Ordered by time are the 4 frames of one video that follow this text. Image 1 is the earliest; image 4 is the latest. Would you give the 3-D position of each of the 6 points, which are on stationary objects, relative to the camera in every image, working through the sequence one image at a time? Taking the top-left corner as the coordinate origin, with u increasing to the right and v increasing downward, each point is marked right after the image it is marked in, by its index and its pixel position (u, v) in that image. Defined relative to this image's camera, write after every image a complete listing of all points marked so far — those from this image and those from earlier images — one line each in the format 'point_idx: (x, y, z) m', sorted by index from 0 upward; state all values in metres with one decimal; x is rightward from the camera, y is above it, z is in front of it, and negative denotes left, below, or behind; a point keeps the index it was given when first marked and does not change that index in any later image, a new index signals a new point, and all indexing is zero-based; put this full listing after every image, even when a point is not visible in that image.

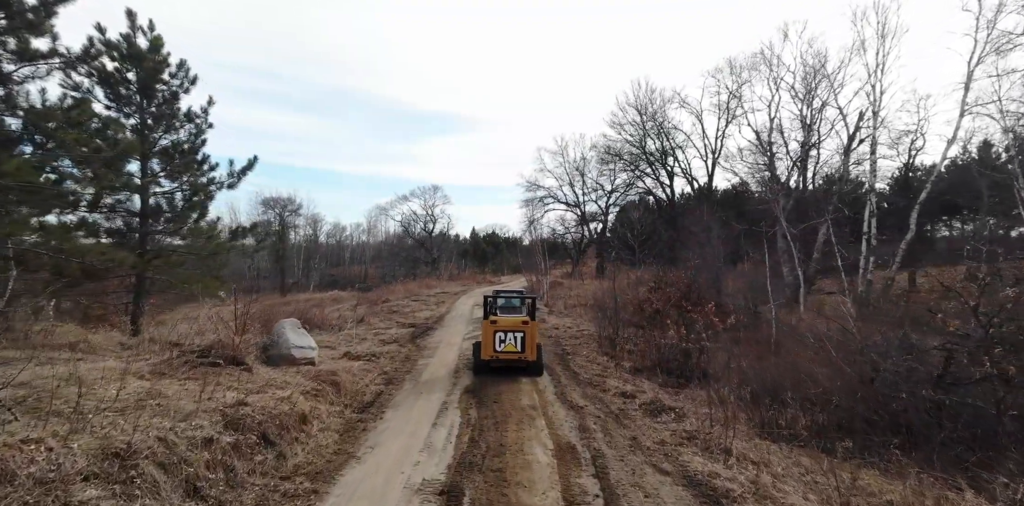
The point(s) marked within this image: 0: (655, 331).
0: (+3.5, -1.9, +14.8) m
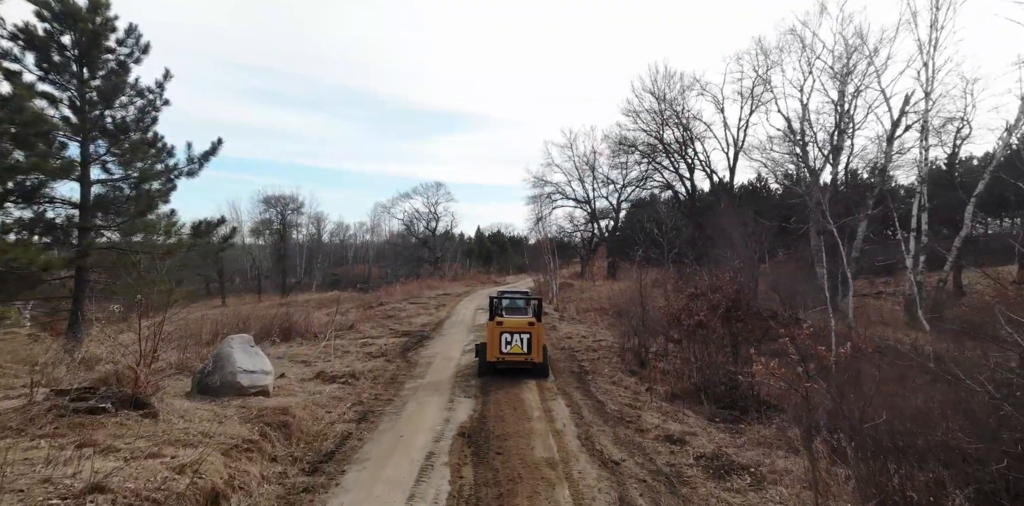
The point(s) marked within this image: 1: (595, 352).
0: (+3.6, -1.9, +12.1) m
1: (+2.2, -2.7, +16.1) m
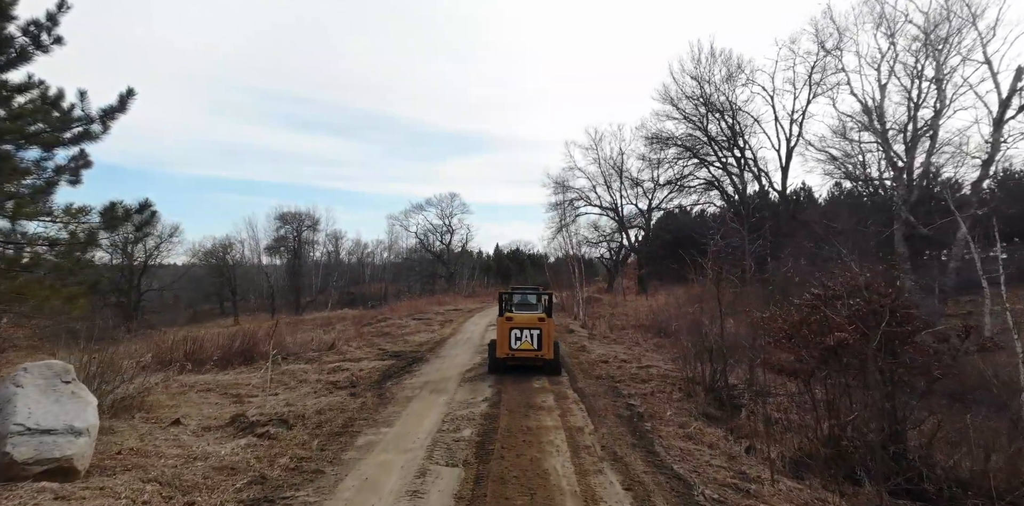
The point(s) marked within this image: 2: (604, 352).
0: (+3.8, -1.6, +7.5) m
1: (+2.5, -2.5, +11.6) m
2: (+2.4, -2.6, +16.2) m
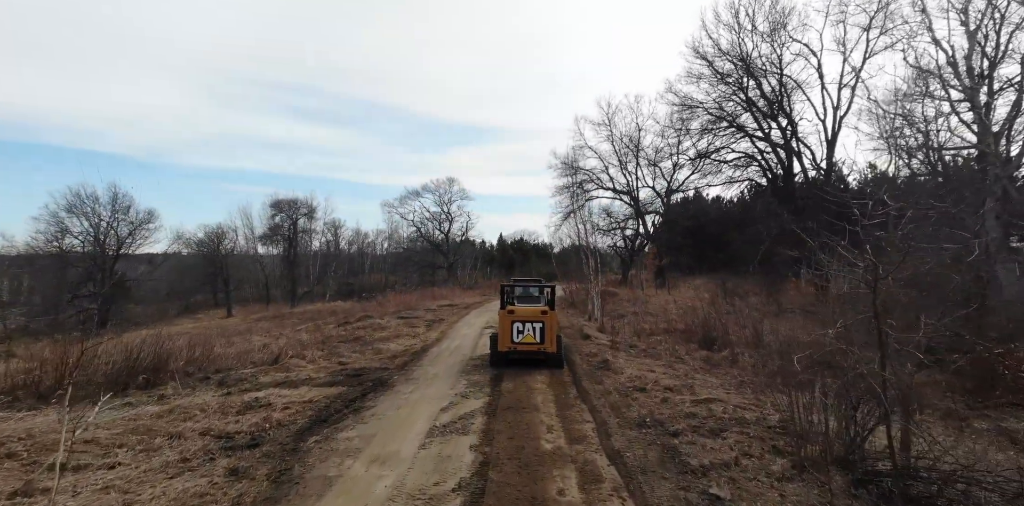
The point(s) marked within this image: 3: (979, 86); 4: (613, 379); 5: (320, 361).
0: (+3.8, -1.4, +3.2) m
1: (+2.5, -2.3, +7.2) m
2: (+2.4, -2.3, +11.9) m
3: (+14.9, +5.3, +19.4) m
4: (+1.8, -2.3, +11.2) m
5: (-4.6, -2.5, +14.3) m
